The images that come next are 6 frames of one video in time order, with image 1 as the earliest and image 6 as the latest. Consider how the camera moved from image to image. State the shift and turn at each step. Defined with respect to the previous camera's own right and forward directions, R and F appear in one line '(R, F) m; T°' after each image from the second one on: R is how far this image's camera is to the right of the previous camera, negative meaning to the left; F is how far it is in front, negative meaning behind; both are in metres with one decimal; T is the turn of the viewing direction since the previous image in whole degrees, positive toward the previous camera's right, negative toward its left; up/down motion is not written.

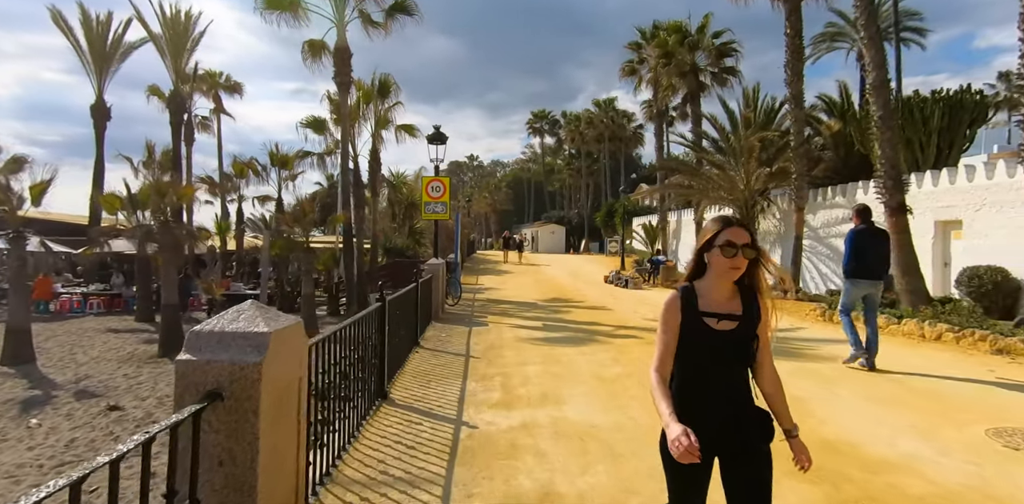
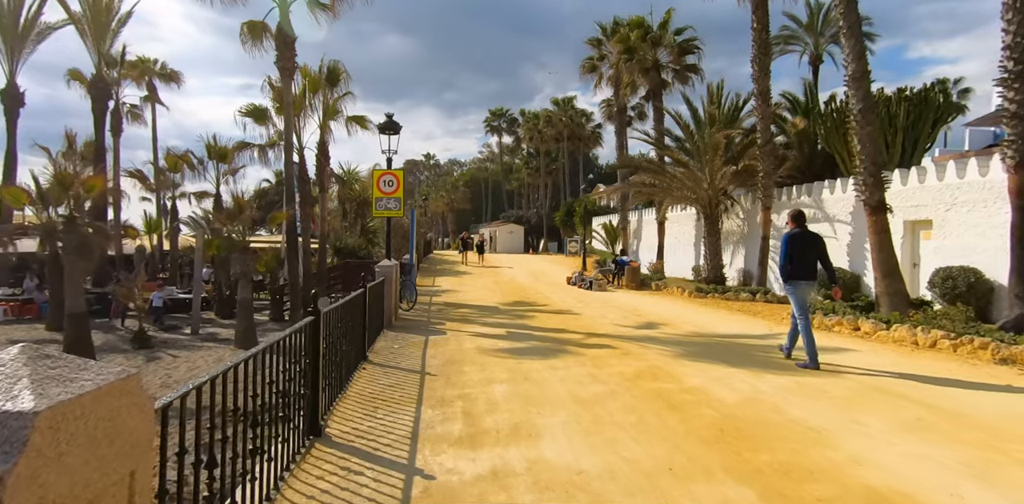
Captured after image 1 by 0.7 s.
(-0.1, +0.9) m; +4°
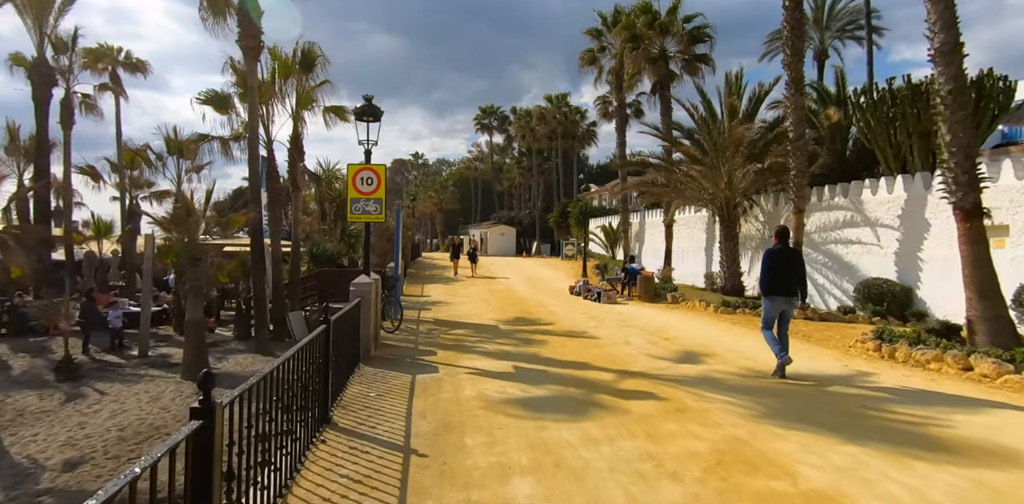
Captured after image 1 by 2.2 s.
(-0.3, +1.9) m; +1°
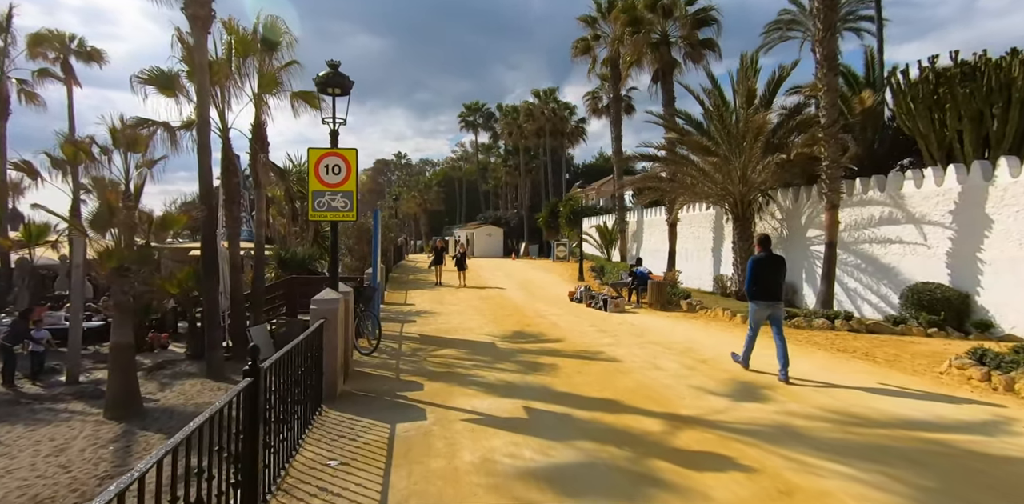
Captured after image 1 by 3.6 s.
(-0.2, +1.8) m; +2°
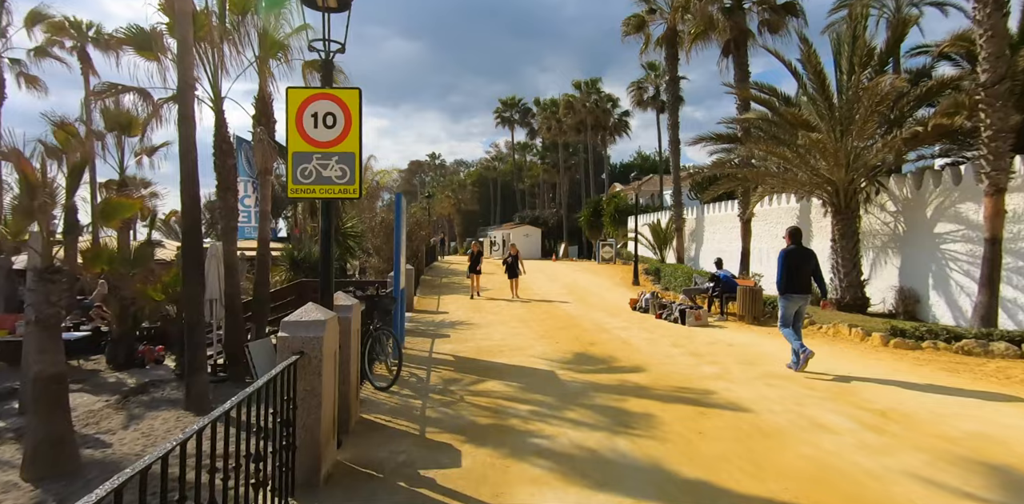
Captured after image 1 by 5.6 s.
(-0.4, +2.5) m; -3°
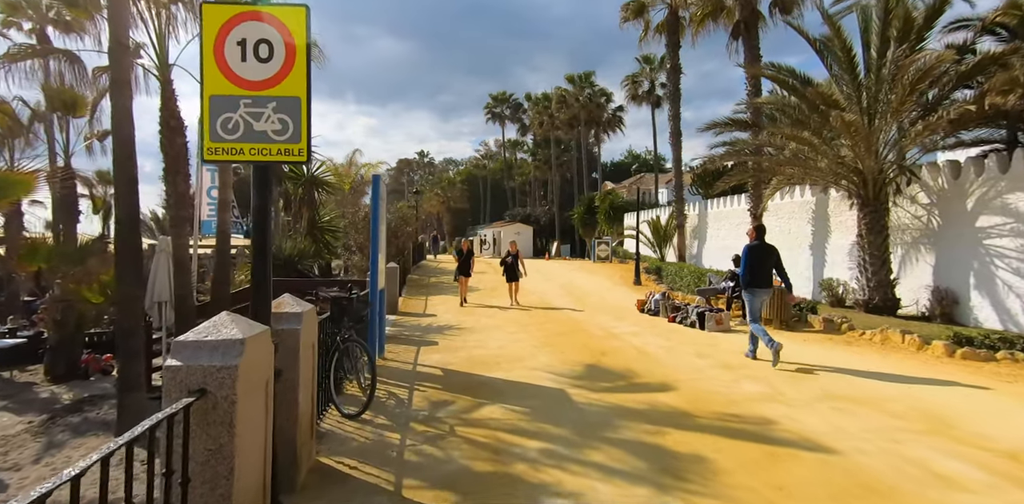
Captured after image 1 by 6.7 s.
(-0.1, +1.4) m; +1°
